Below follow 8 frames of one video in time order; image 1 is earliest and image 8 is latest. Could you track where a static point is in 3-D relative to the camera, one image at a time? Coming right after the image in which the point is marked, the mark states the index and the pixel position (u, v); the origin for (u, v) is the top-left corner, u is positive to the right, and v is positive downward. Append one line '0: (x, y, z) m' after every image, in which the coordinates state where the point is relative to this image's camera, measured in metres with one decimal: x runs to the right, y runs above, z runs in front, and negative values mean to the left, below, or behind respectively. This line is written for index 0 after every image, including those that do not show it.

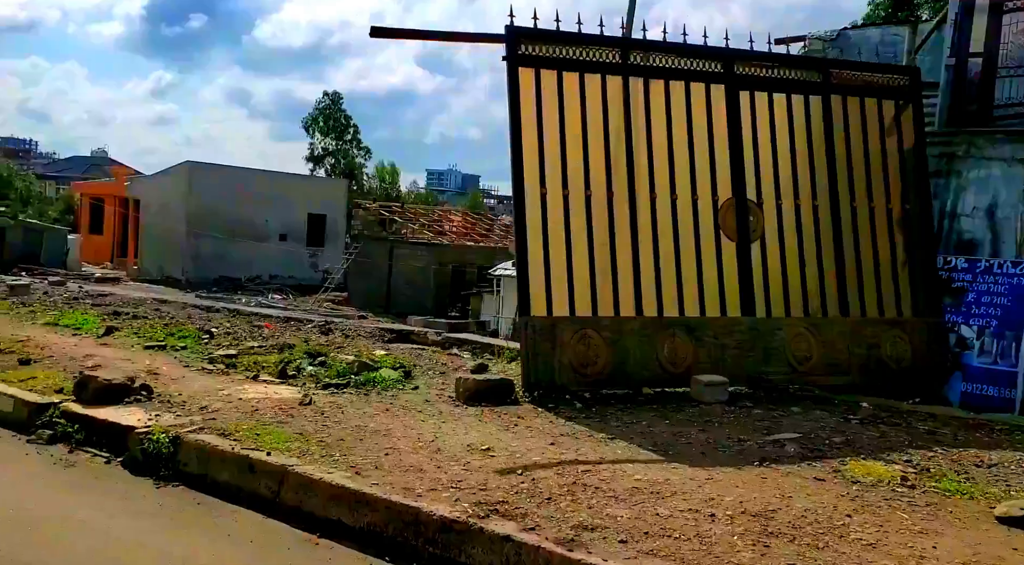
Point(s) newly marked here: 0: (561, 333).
0: (+0.5, -0.5, +7.7) m
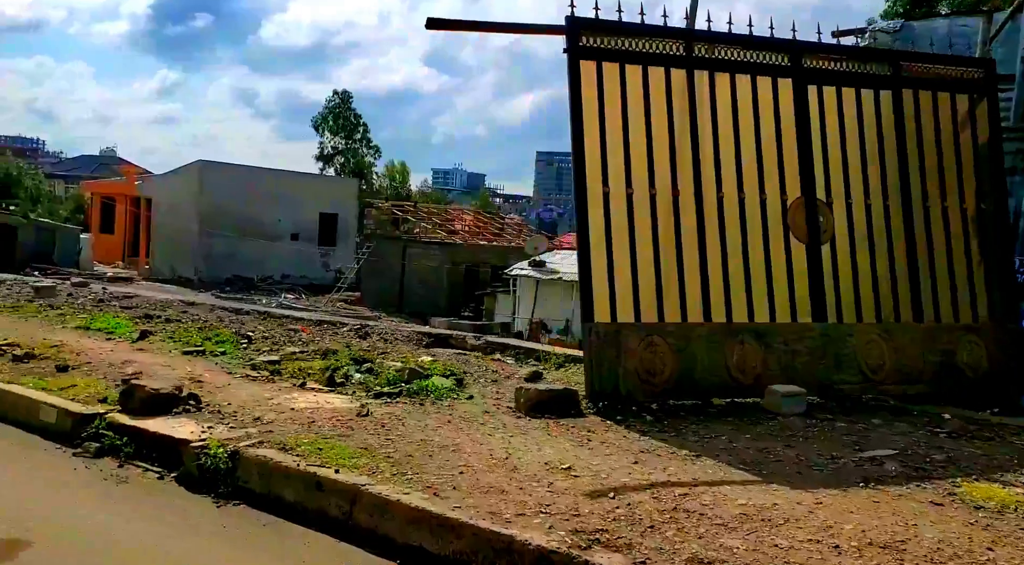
0: (+1.0, -0.5, +7.4) m
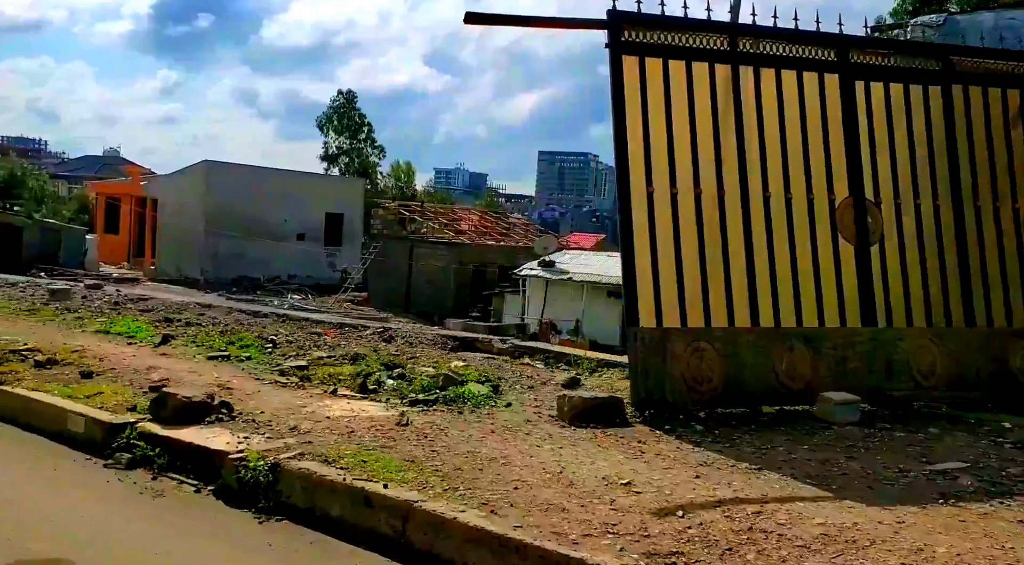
0: (+1.3, -0.5, +7.1) m
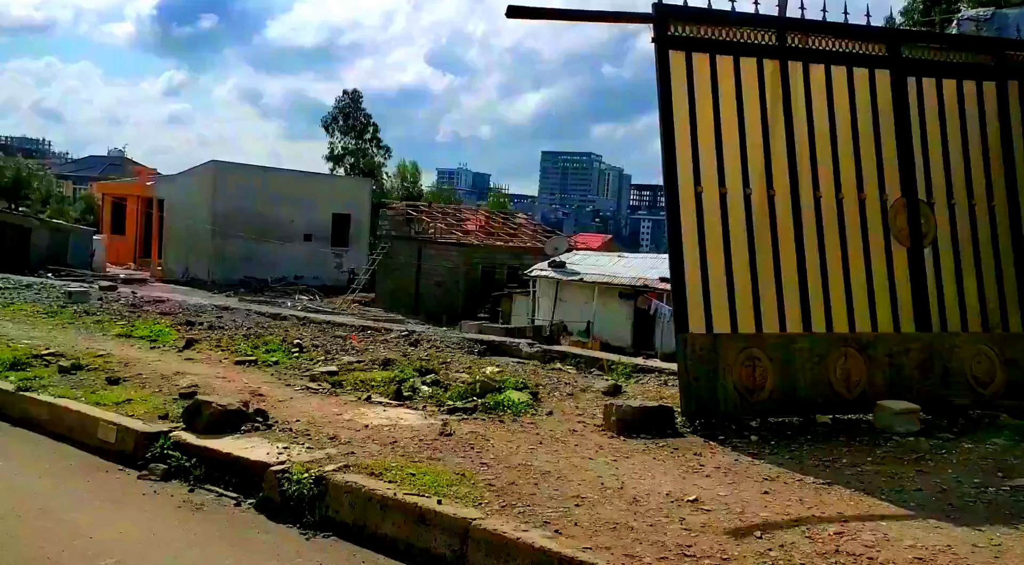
0: (+1.7, -0.6, +6.9) m
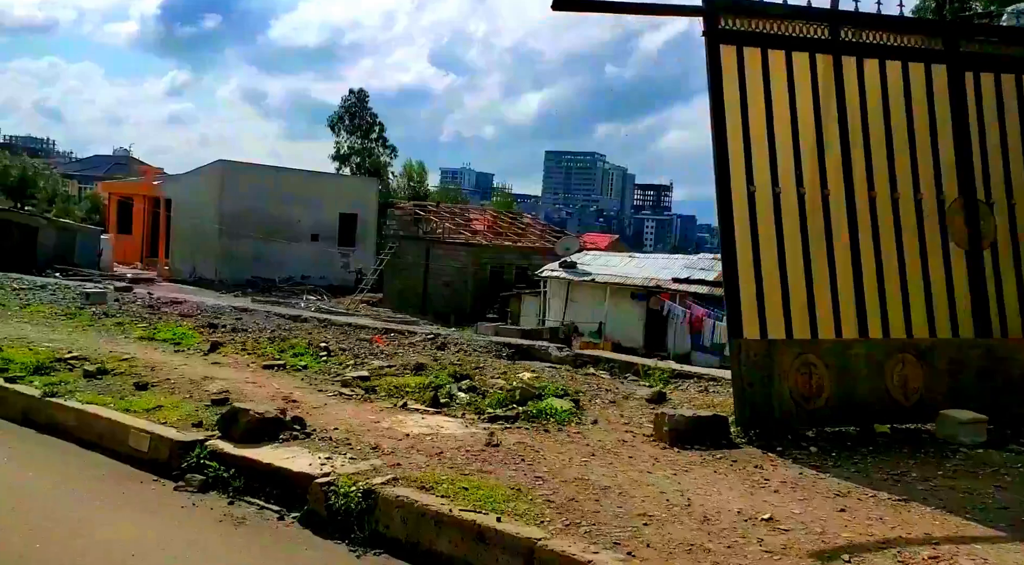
0: (+2.0, -0.6, +6.6) m
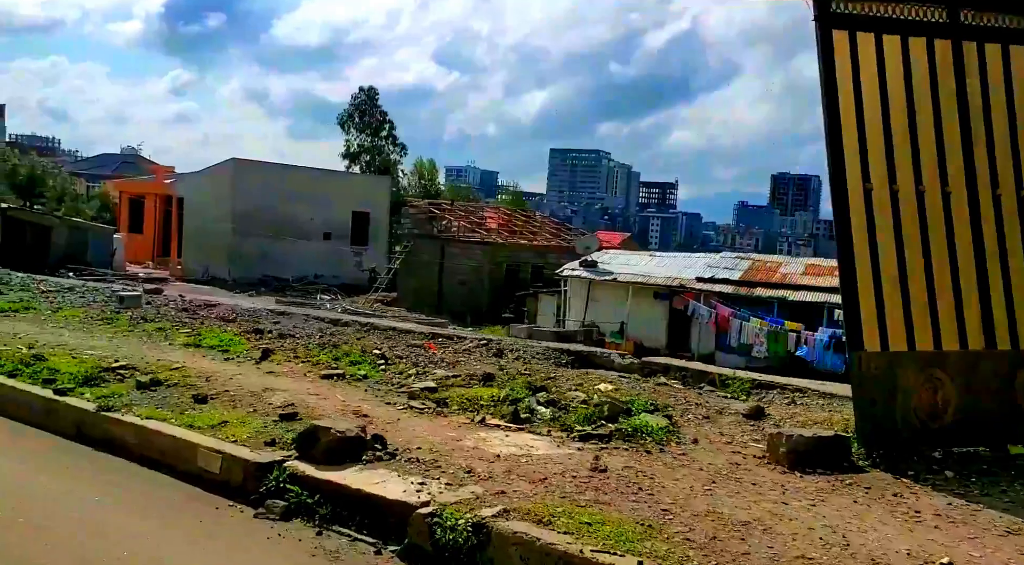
0: (+2.7, -0.6, +6.0) m
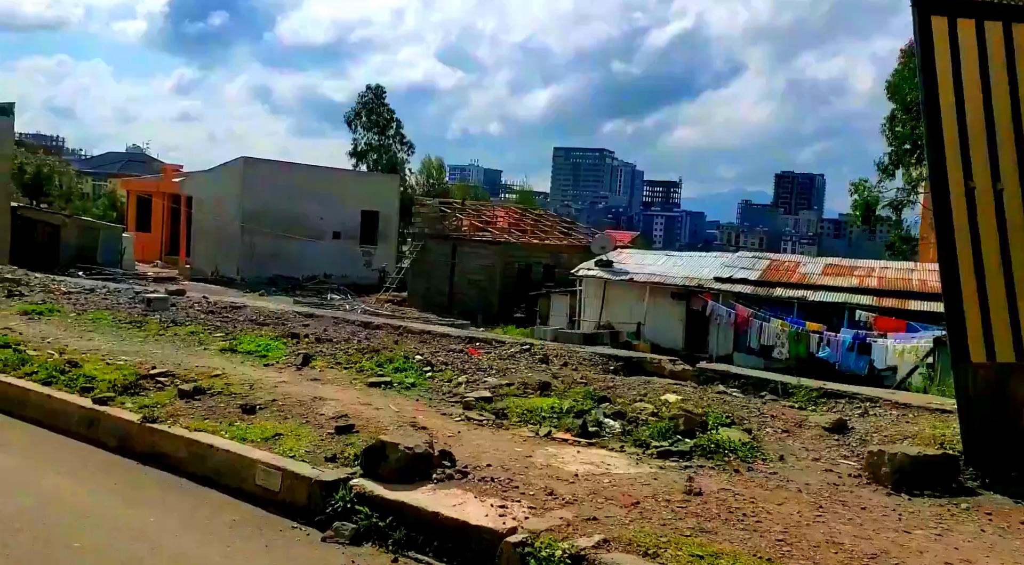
0: (+3.2, -0.7, +5.6) m
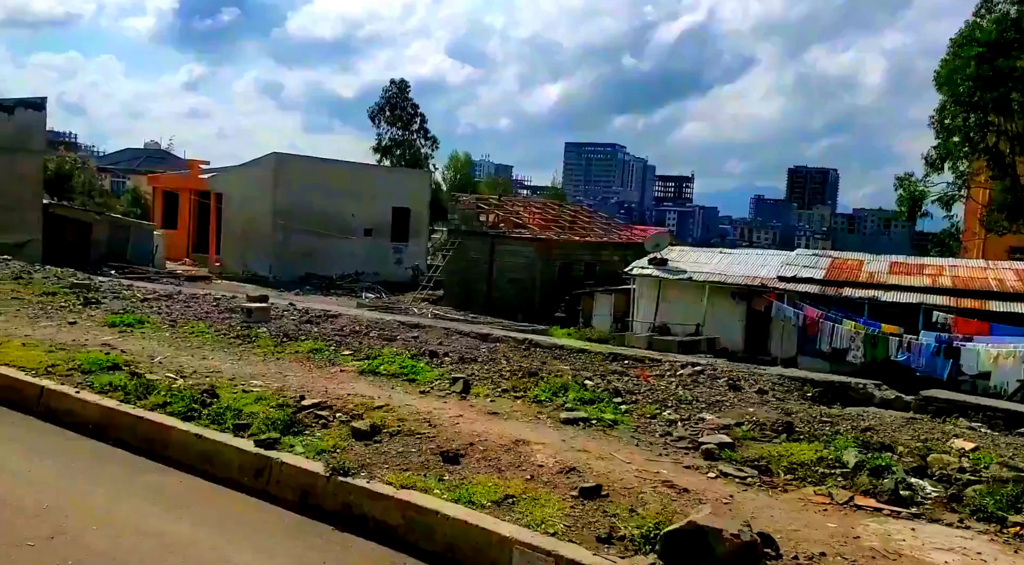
0: (+5.0, -0.8, +4.1) m
